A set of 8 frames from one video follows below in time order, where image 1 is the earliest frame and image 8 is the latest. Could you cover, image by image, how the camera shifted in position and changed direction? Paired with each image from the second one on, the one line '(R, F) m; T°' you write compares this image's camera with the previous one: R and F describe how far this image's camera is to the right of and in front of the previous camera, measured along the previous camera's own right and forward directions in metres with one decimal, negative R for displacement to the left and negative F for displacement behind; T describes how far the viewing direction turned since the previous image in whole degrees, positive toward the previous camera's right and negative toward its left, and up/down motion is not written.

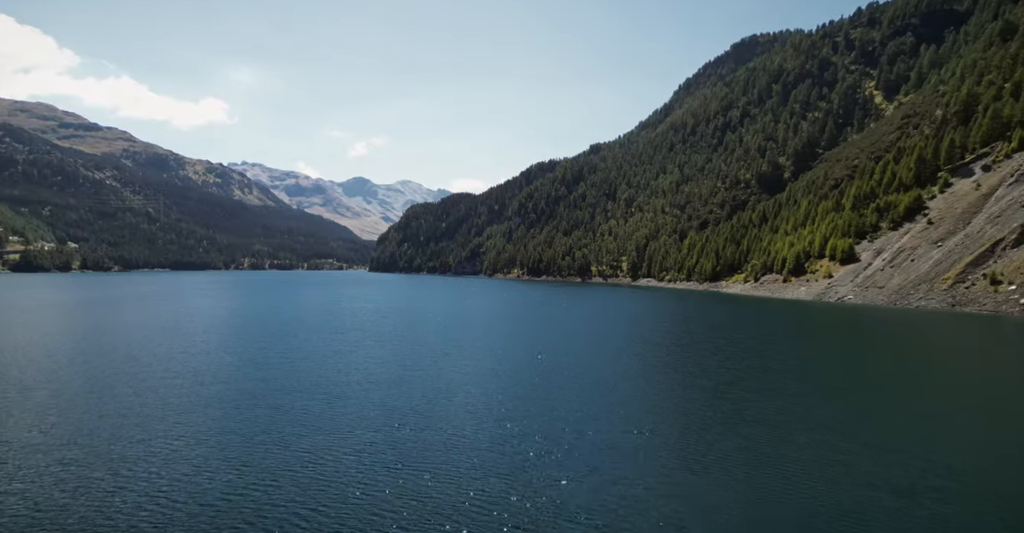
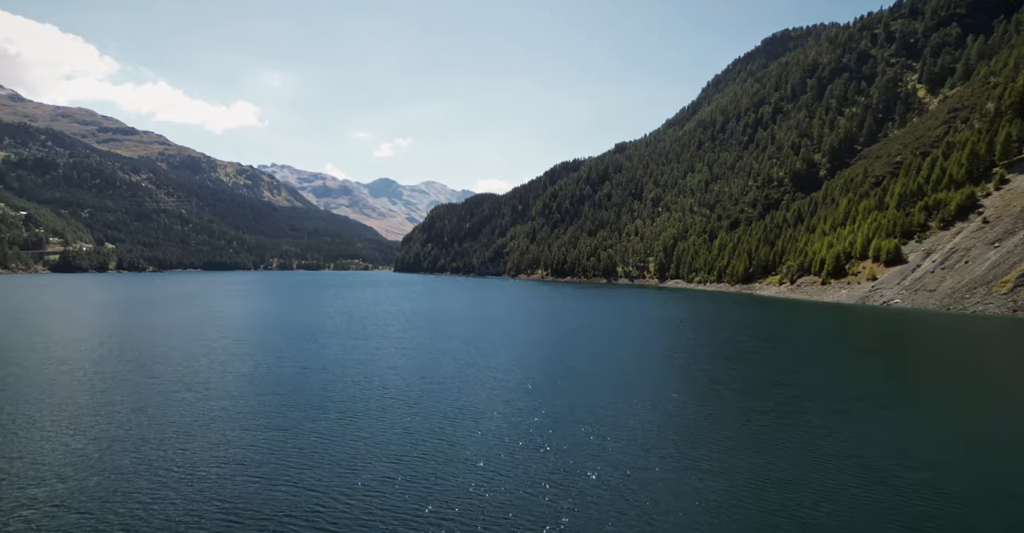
(-0.4, +3.0) m; -2°
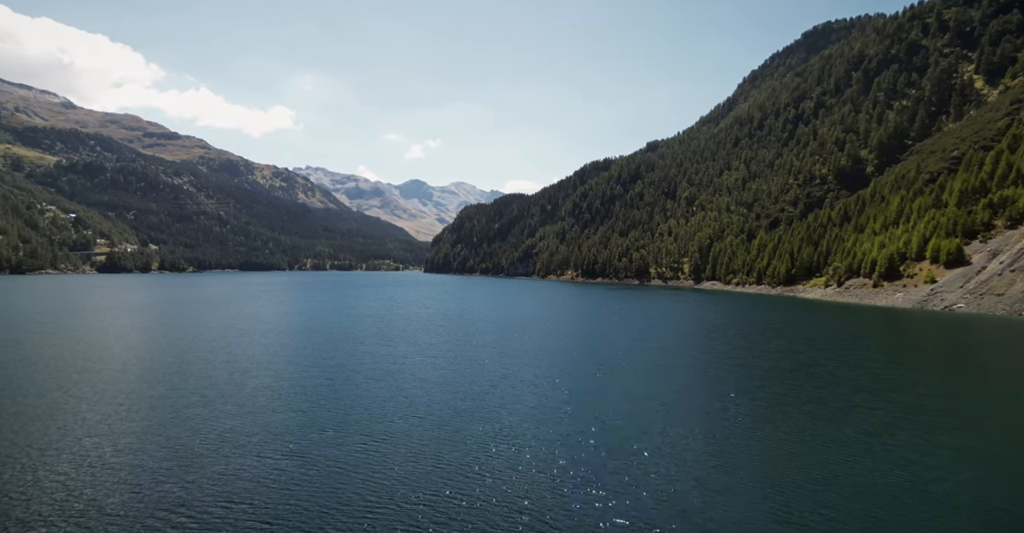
(-0.6, +3.1) m; -3°
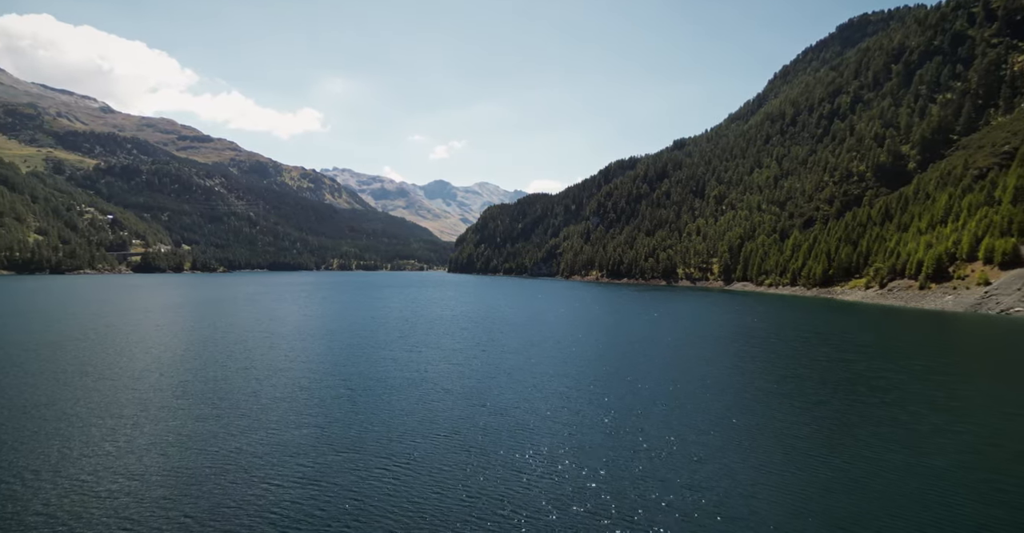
(-0.5, +2.6) m; -2°
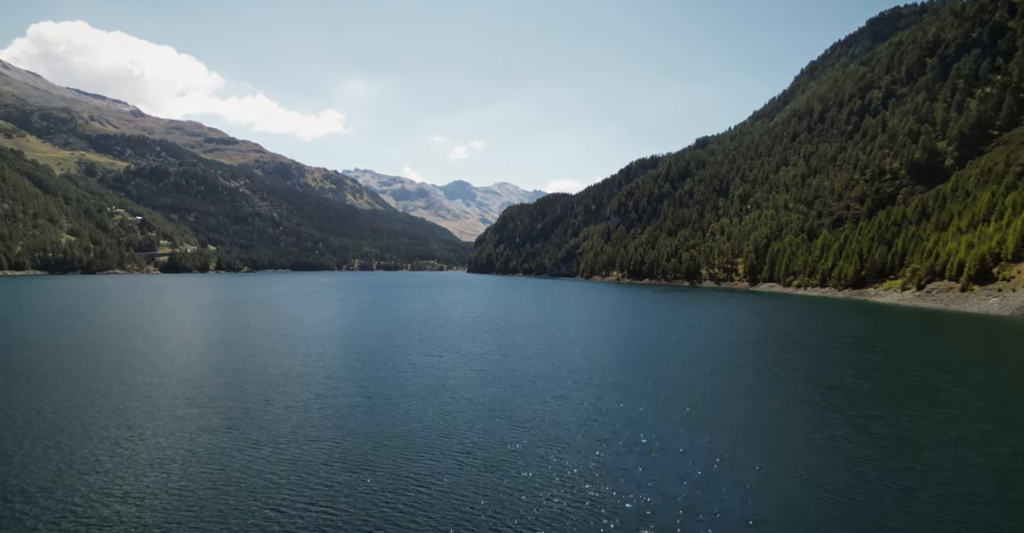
(-0.4, +2.1) m; -2°
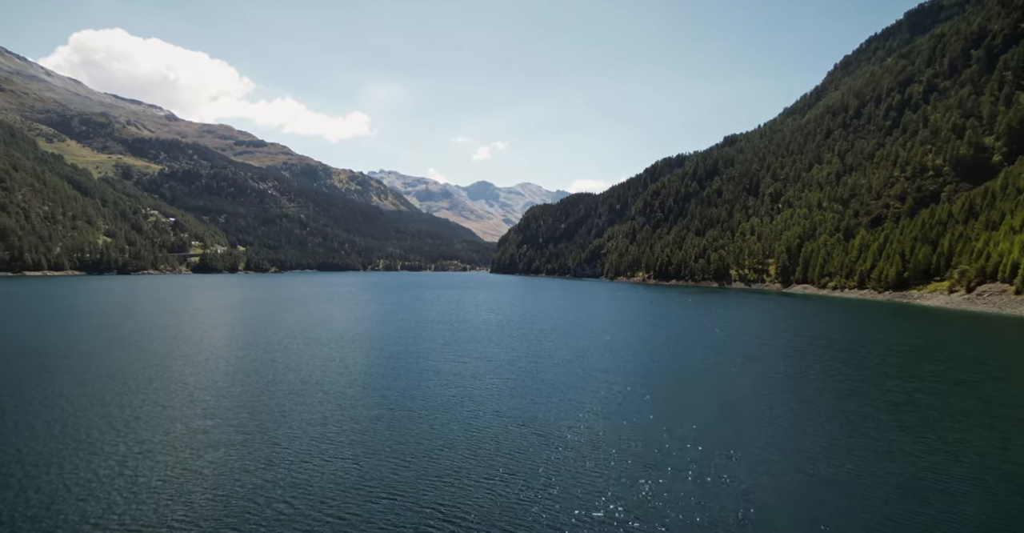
(-0.5, +2.5) m; -2°
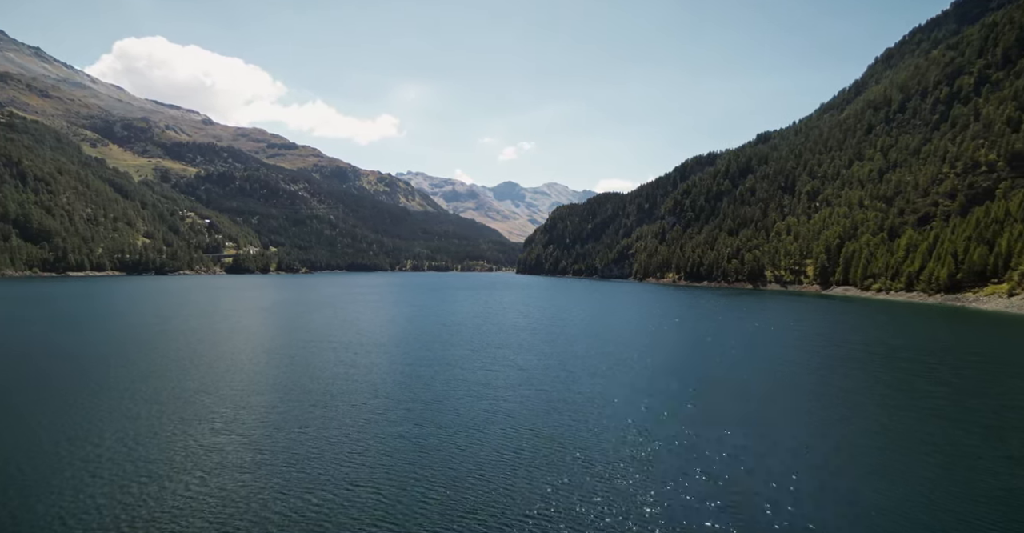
(-0.6, +3.0) m; -3°
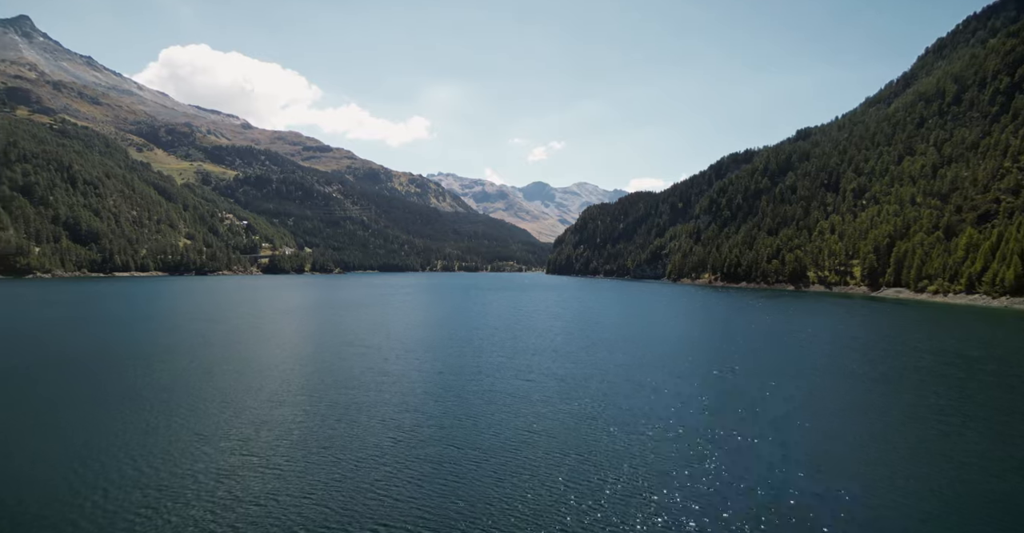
(-0.9, +3.1) m; -3°
